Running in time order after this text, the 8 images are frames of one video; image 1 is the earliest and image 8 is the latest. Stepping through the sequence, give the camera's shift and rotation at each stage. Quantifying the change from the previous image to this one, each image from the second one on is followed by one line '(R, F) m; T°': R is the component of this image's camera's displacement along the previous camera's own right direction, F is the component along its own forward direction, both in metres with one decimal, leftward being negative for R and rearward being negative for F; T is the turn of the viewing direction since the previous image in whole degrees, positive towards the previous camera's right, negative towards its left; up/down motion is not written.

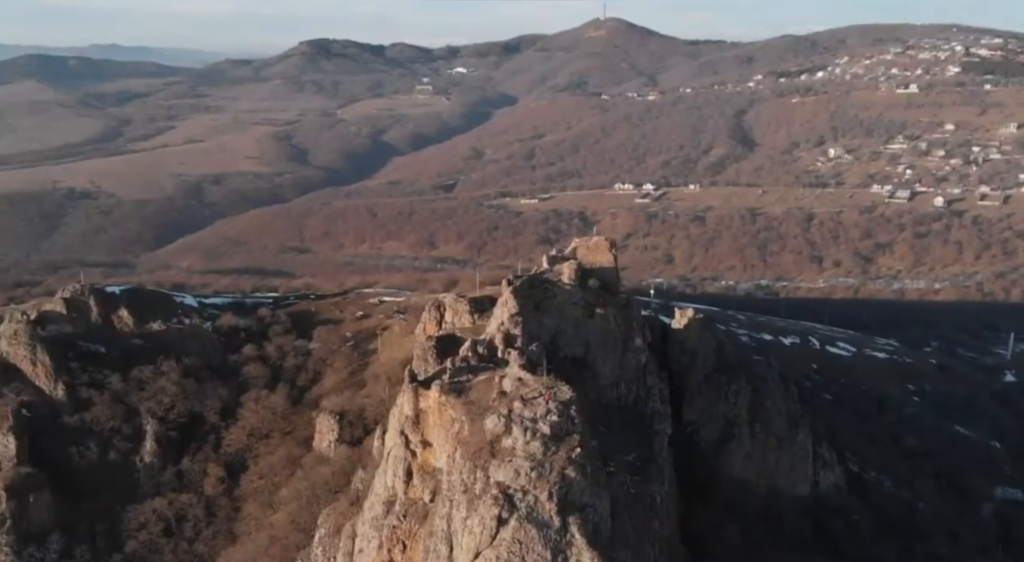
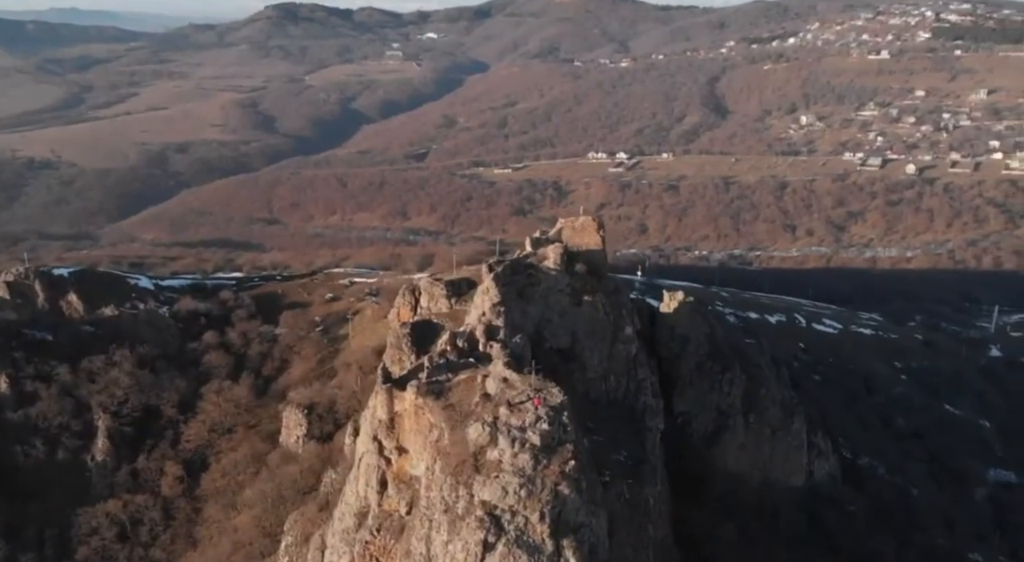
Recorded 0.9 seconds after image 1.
(-0.4, +3.1) m; +2°
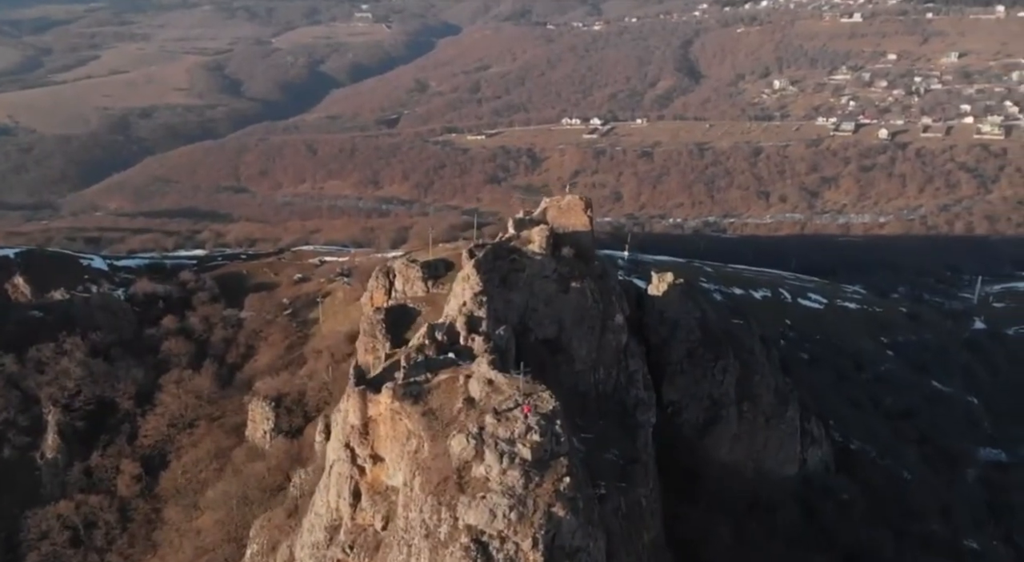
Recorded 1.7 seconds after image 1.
(-0.4, +2.8) m; +2°
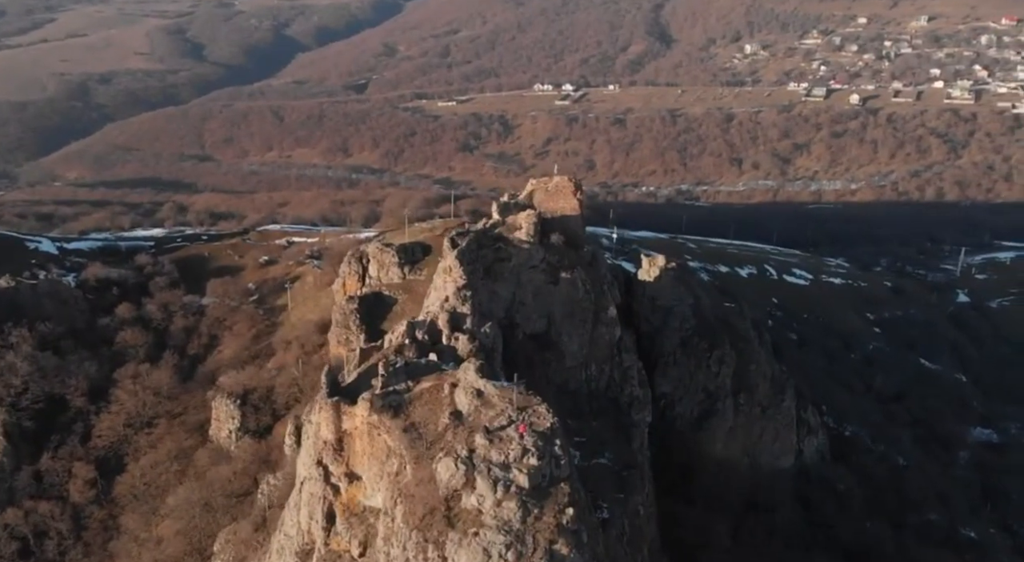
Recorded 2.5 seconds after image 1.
(-0.5, +2.8) m; +2°
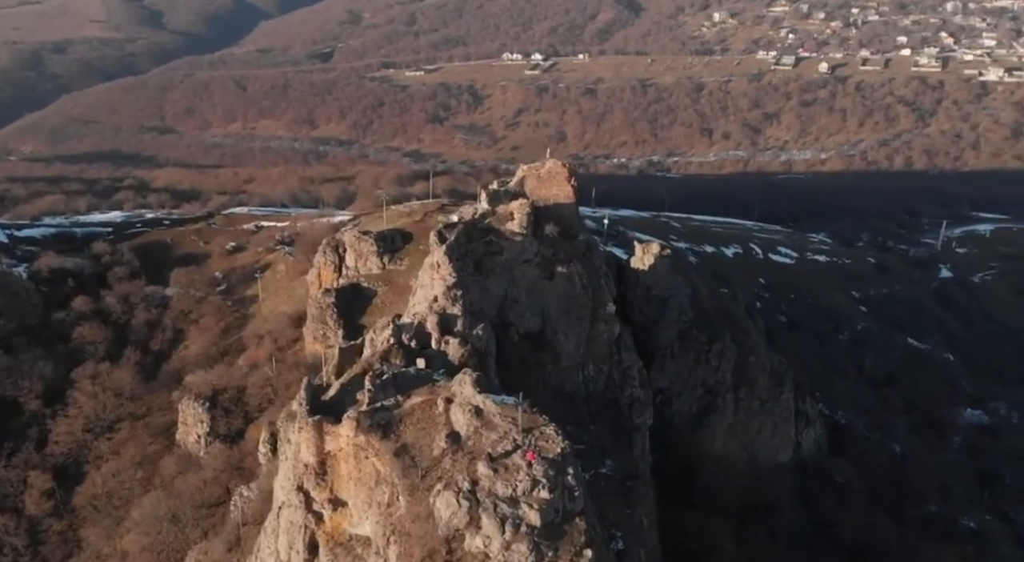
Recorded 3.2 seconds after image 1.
(-0.8, +2.4) m; +2°
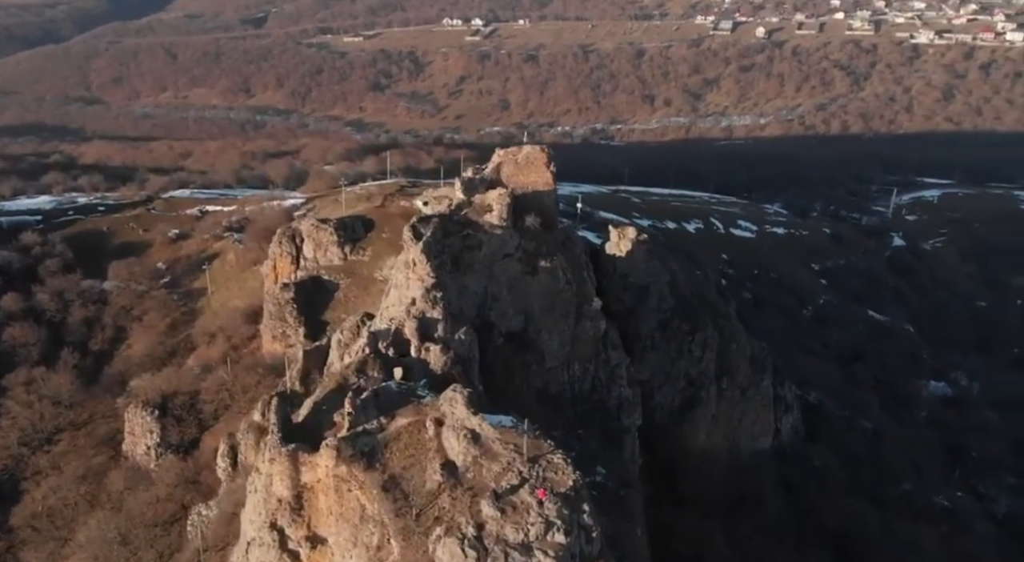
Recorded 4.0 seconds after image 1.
(-1.2, +2.3) m; +4°
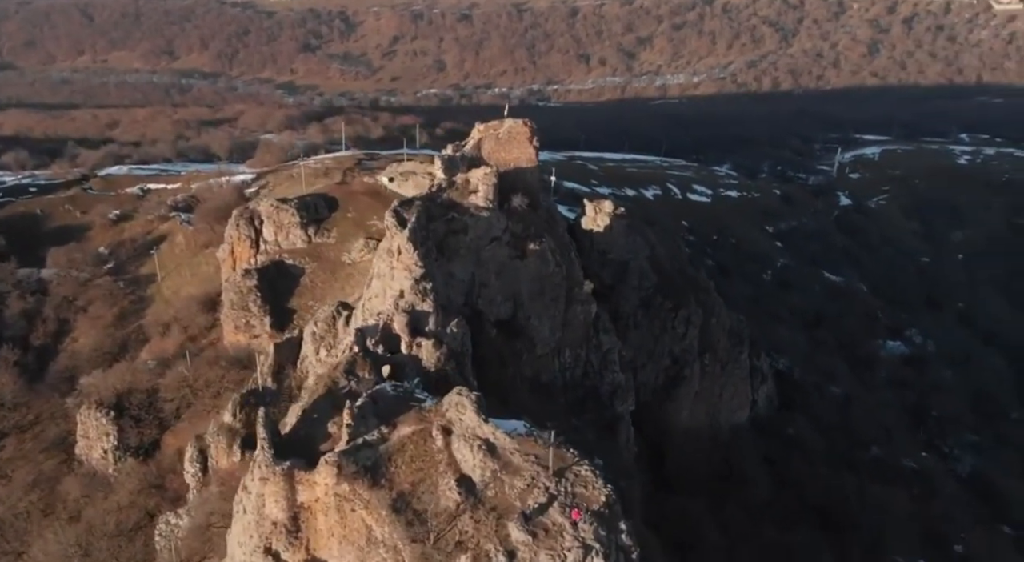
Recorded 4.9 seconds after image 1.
(-1.5, +1.7) m; +4°
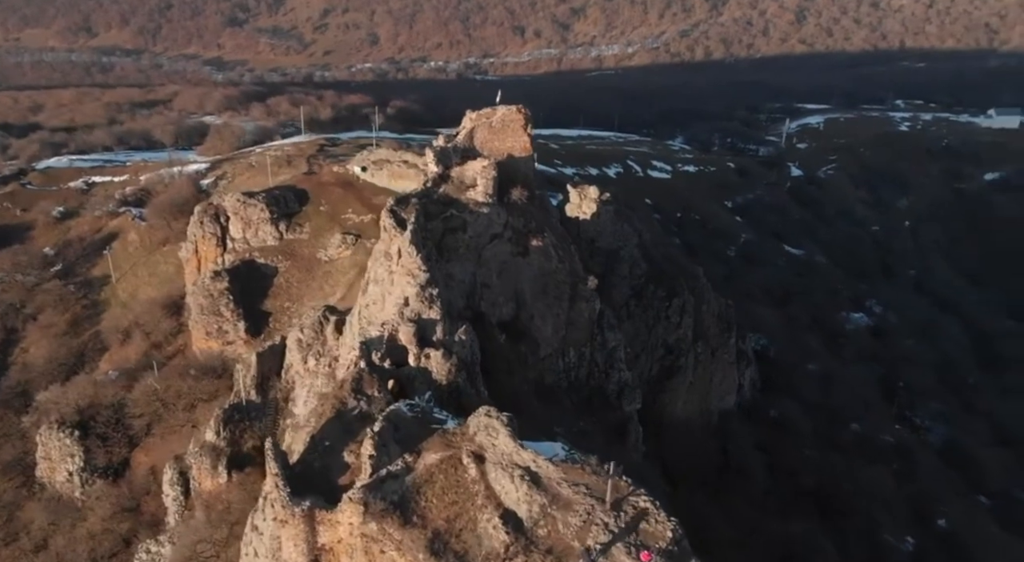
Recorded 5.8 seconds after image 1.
(-1.8, +1.7) m; +4°
